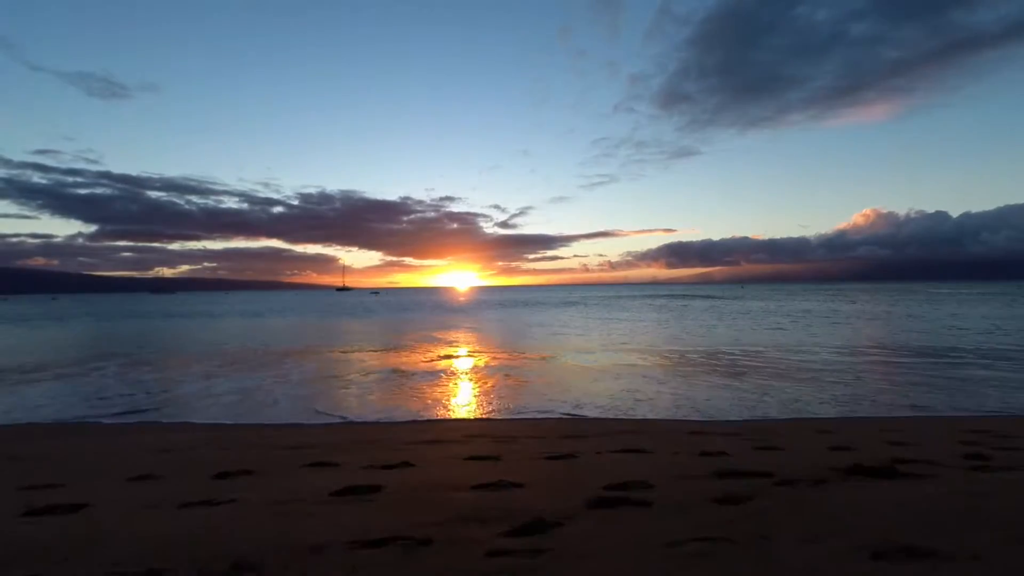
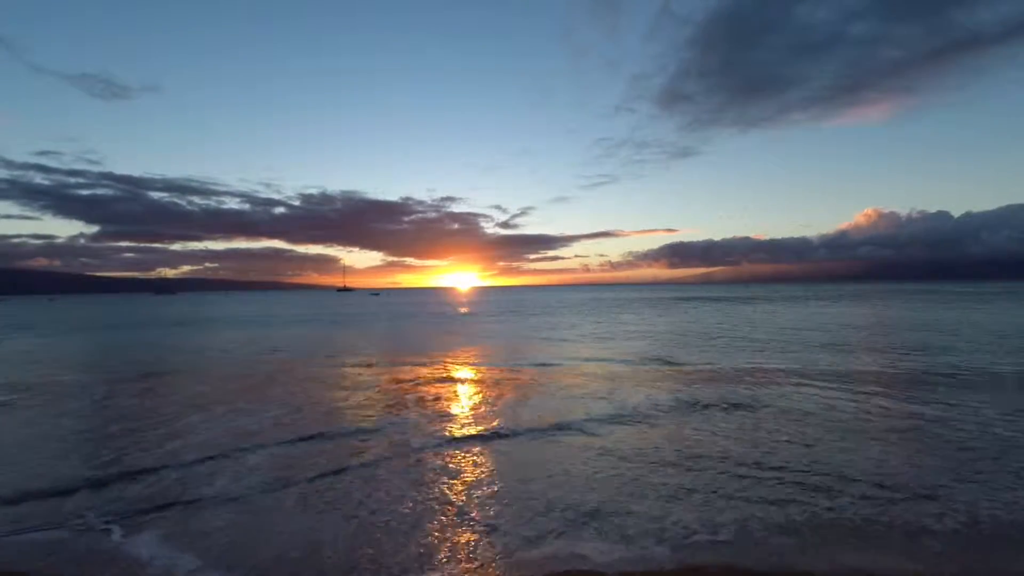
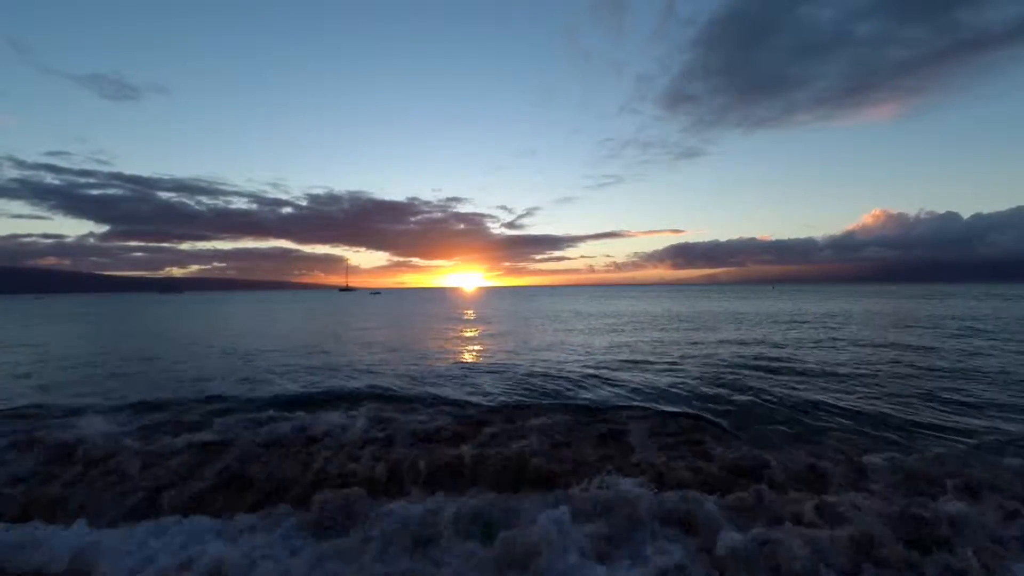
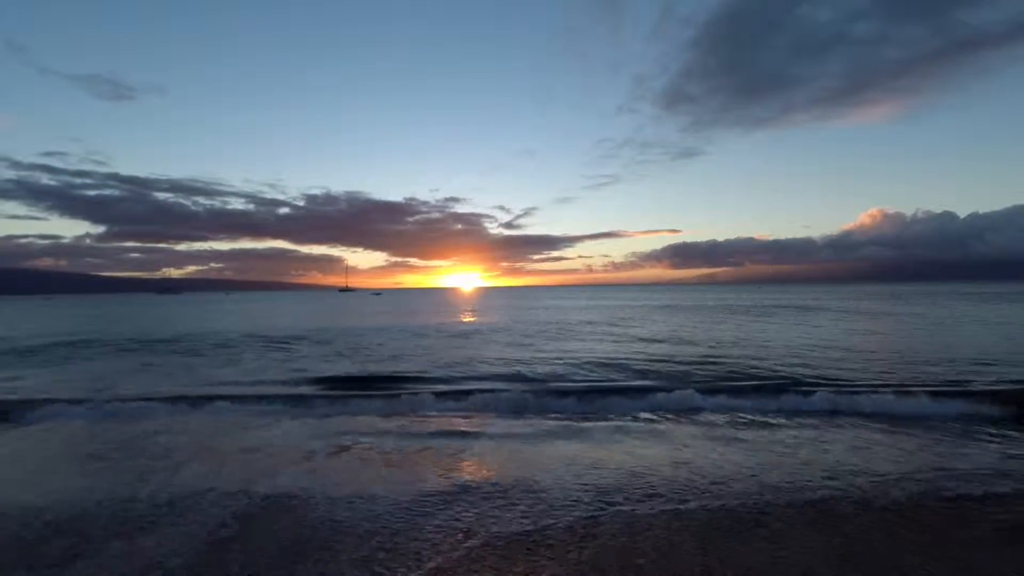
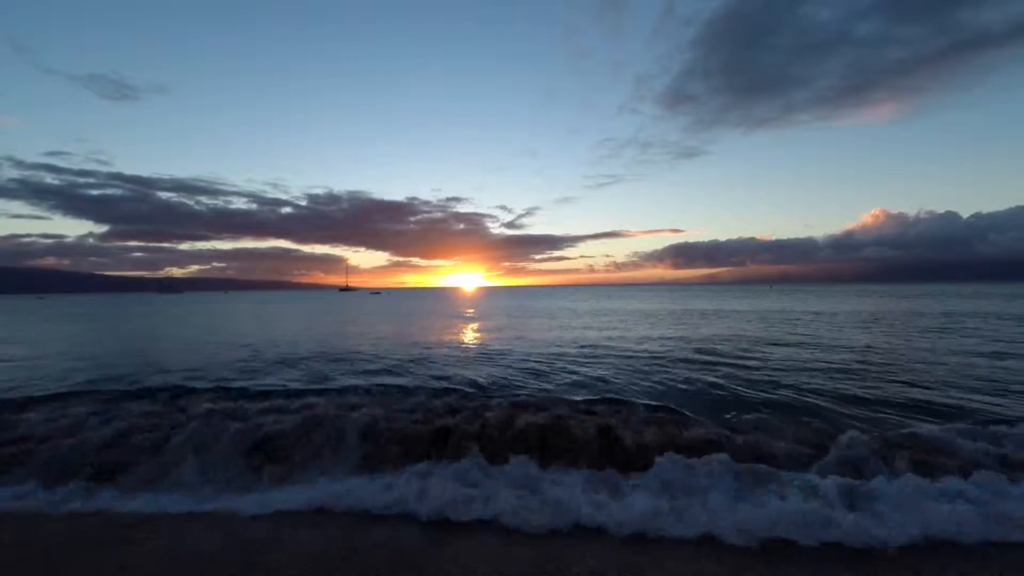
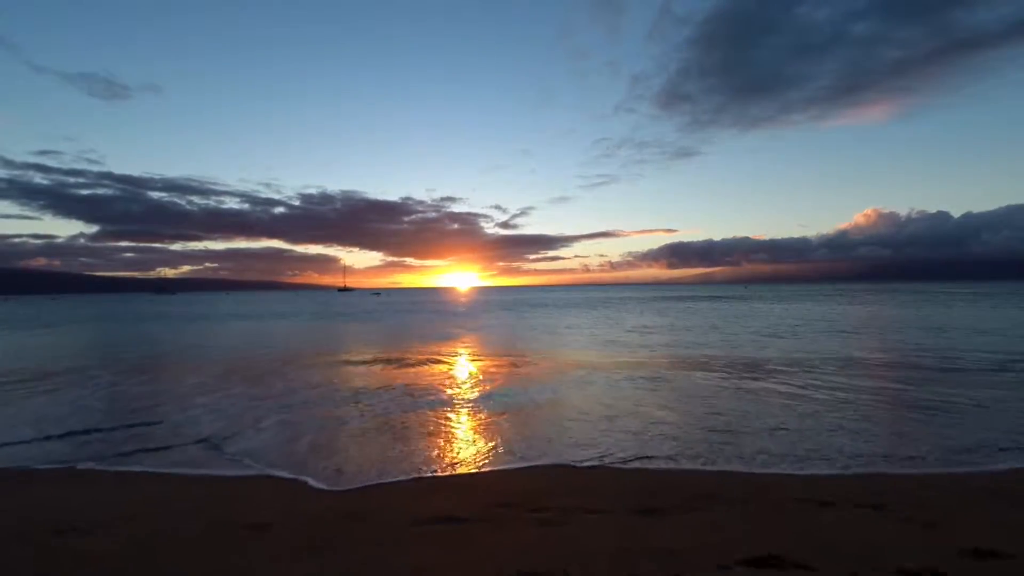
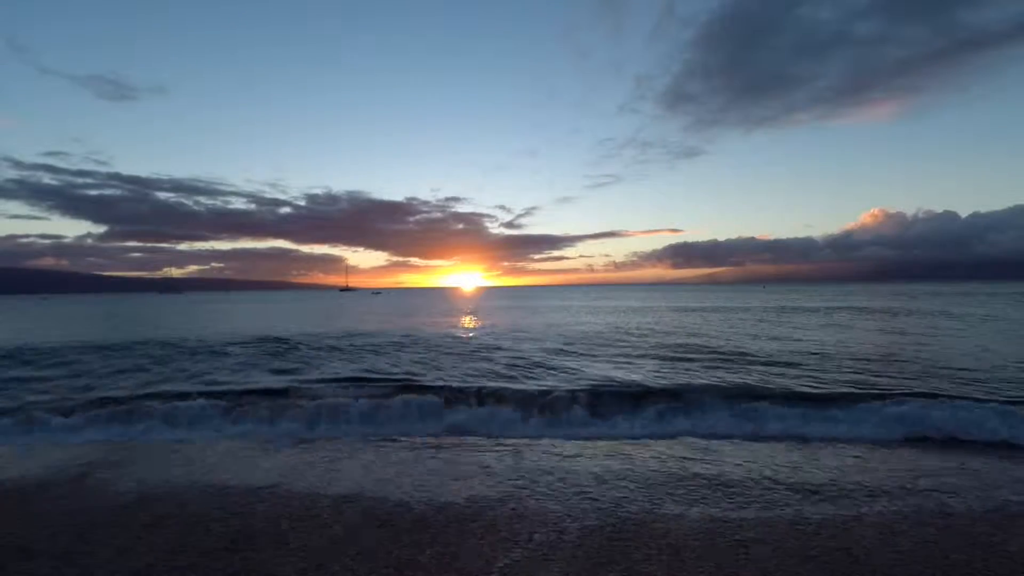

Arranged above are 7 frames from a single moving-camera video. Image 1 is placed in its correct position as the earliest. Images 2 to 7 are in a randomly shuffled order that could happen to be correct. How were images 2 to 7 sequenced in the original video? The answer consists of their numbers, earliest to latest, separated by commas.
6, 2, 4, 7, 5, 3
